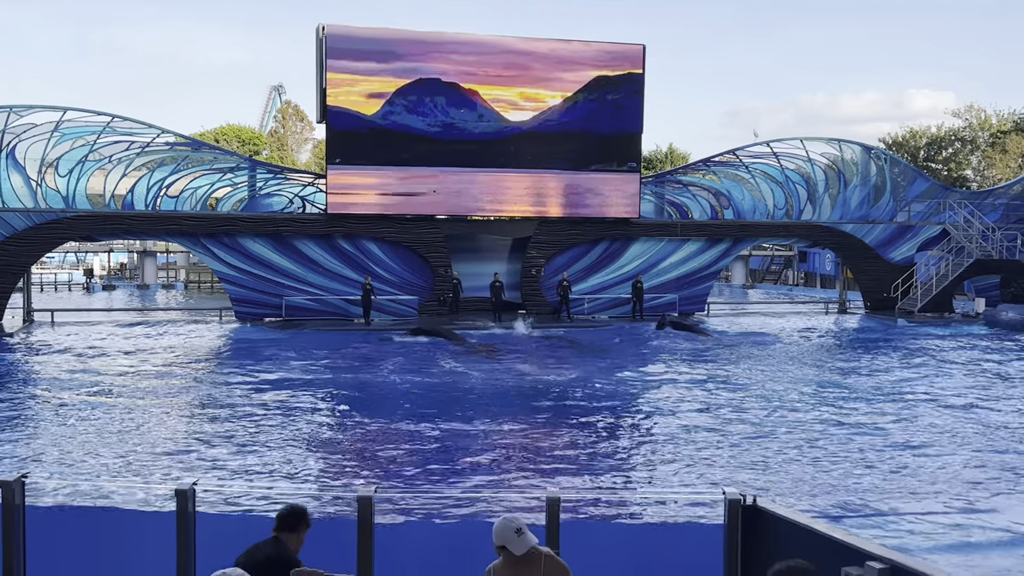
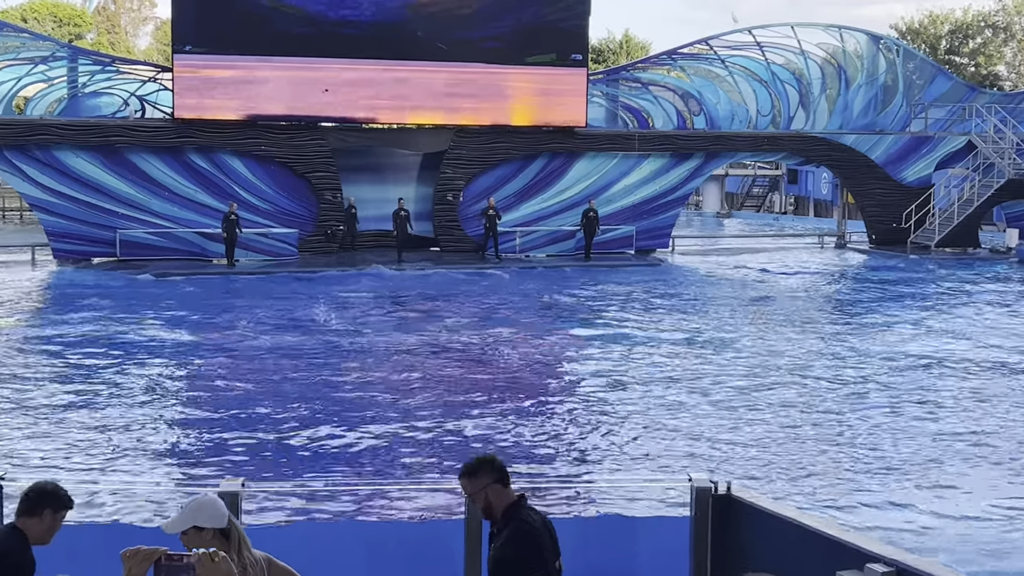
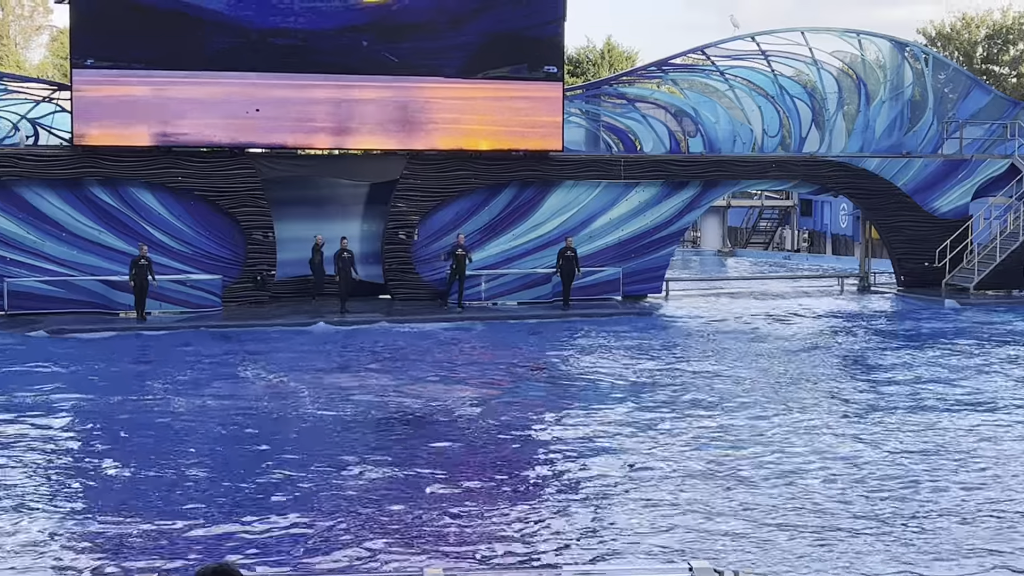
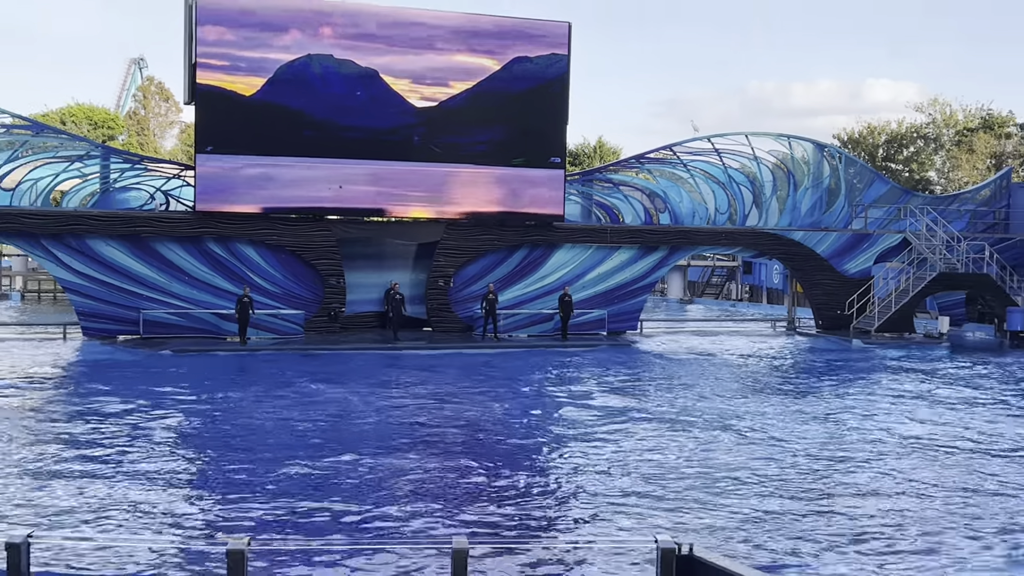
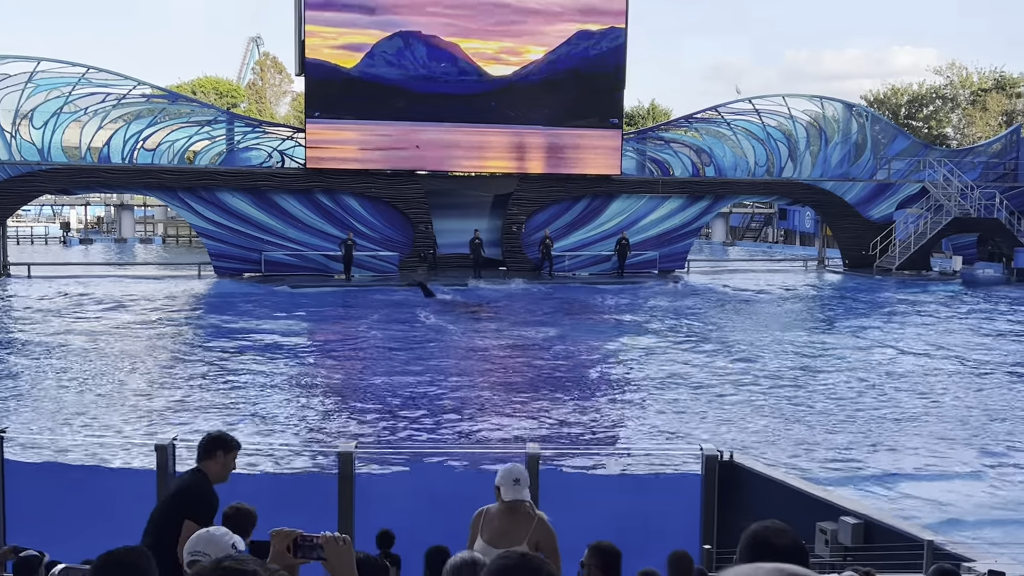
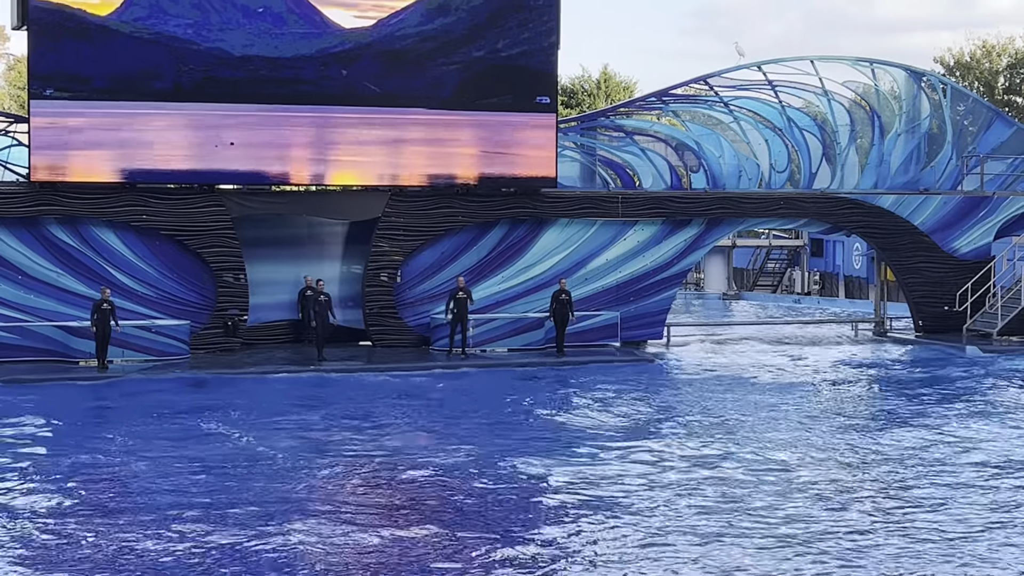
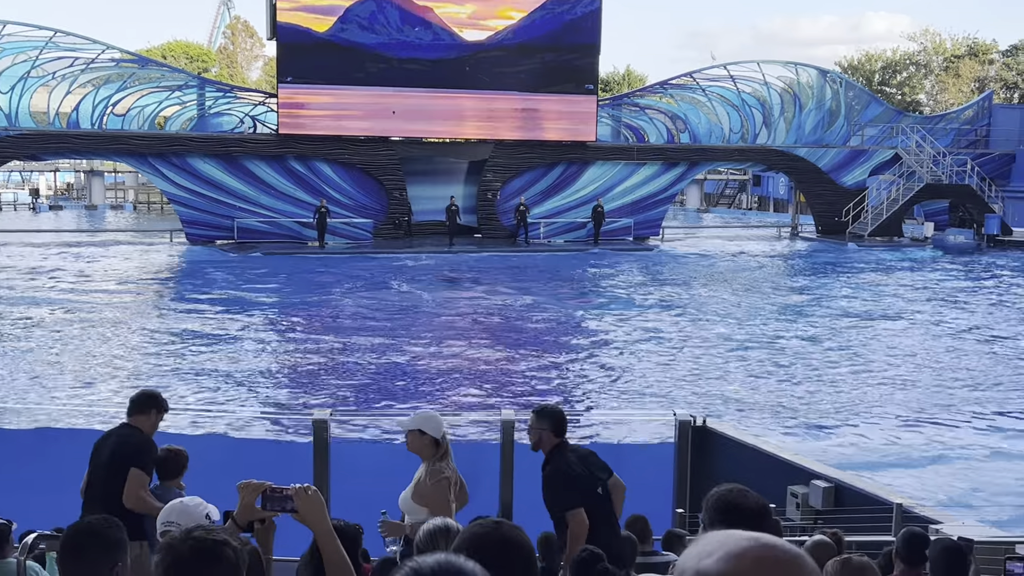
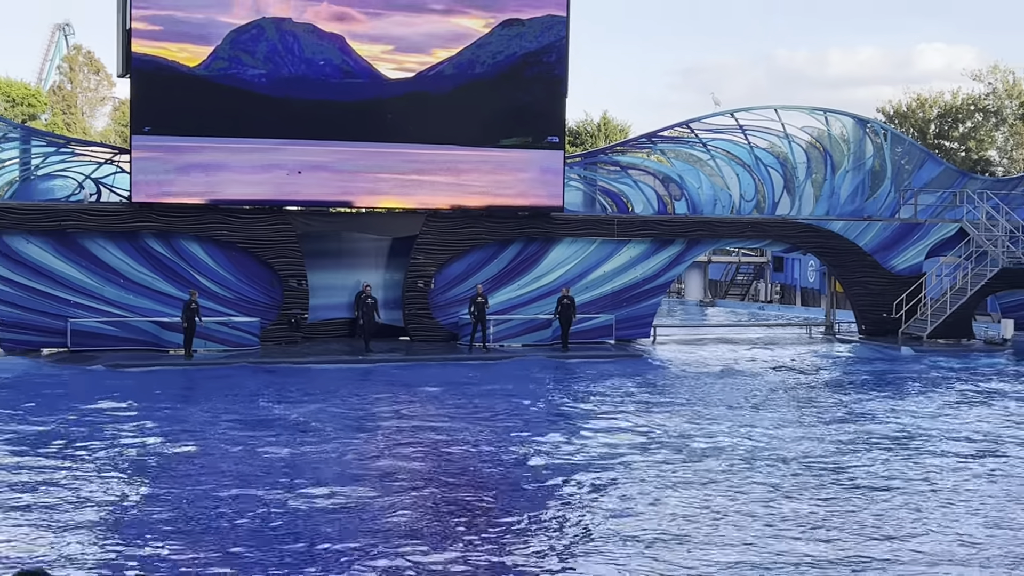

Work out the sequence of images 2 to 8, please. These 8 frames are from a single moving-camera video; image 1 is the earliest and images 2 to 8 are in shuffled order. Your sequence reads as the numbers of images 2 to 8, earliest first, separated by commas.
5, 7, 2, 3, 6, 8, 4
